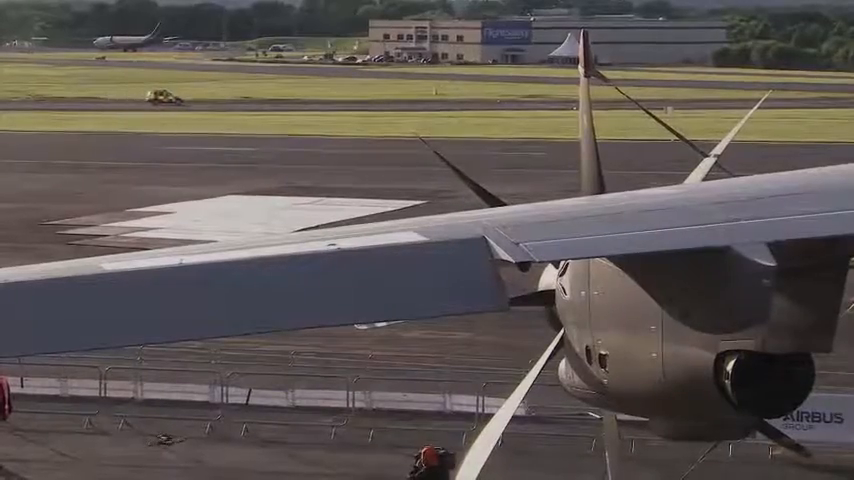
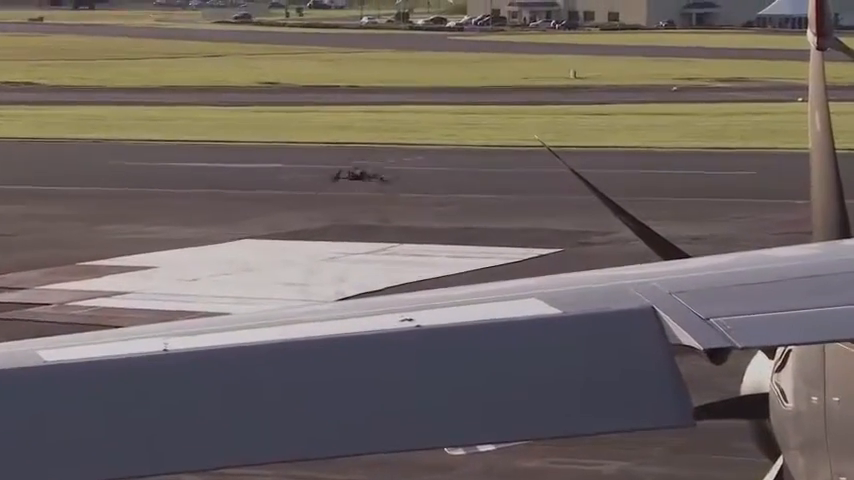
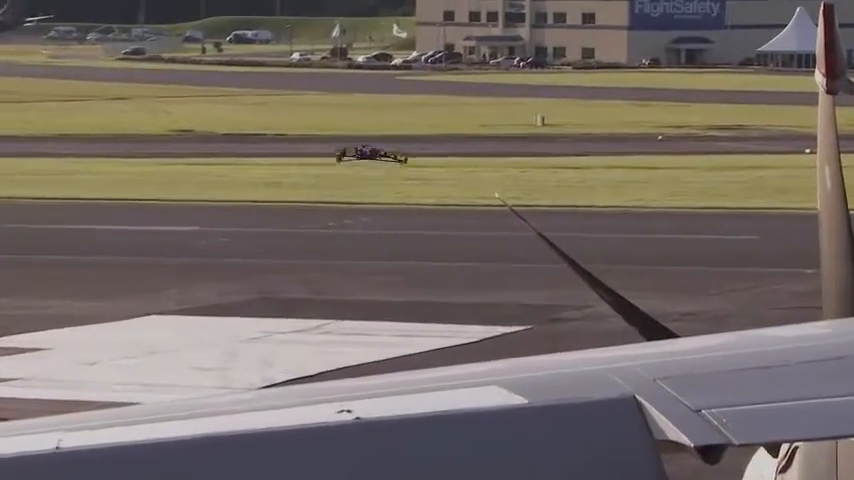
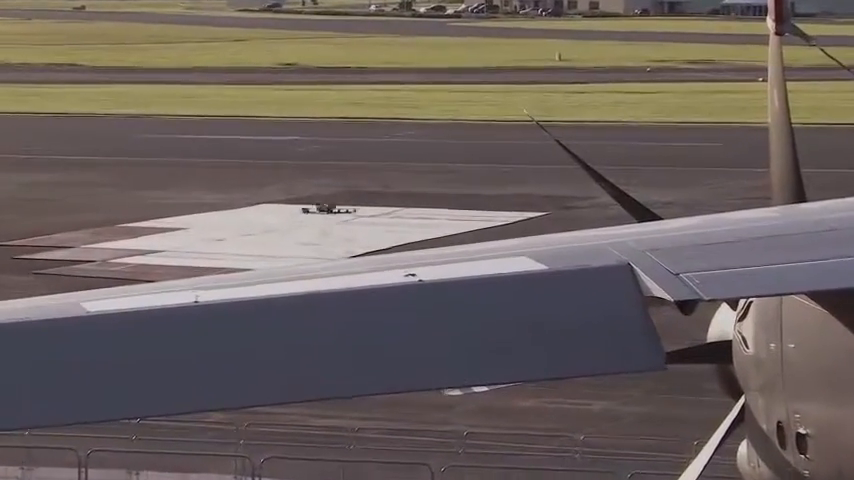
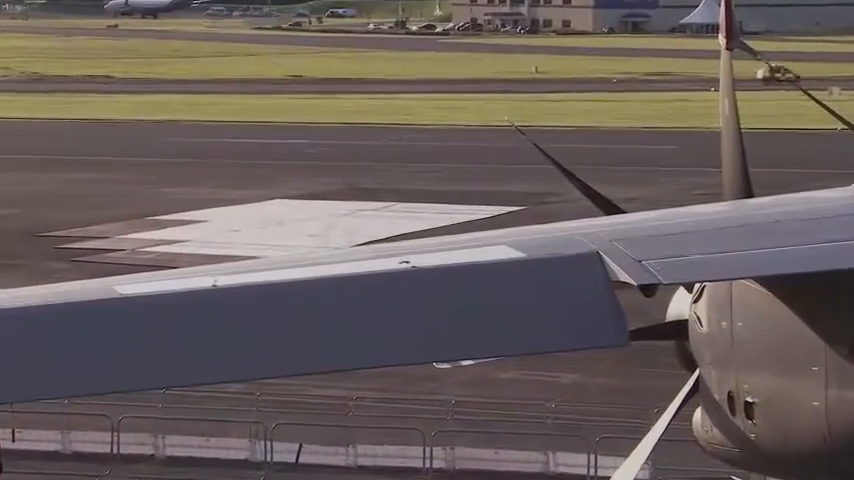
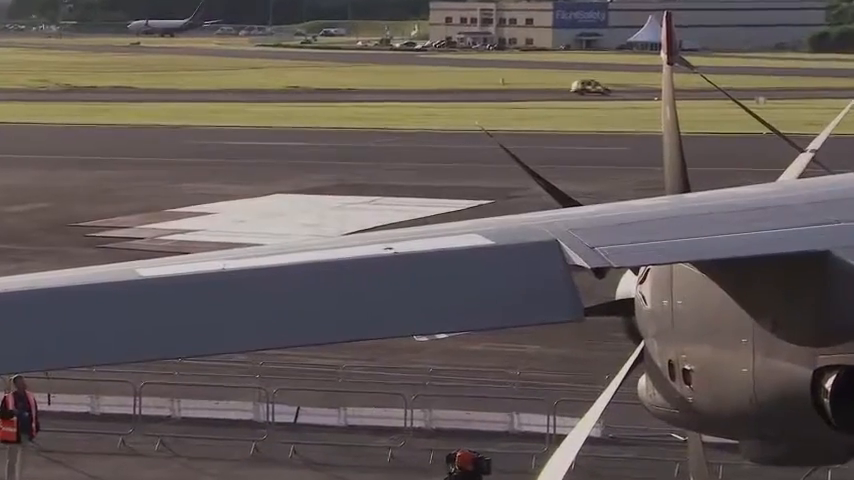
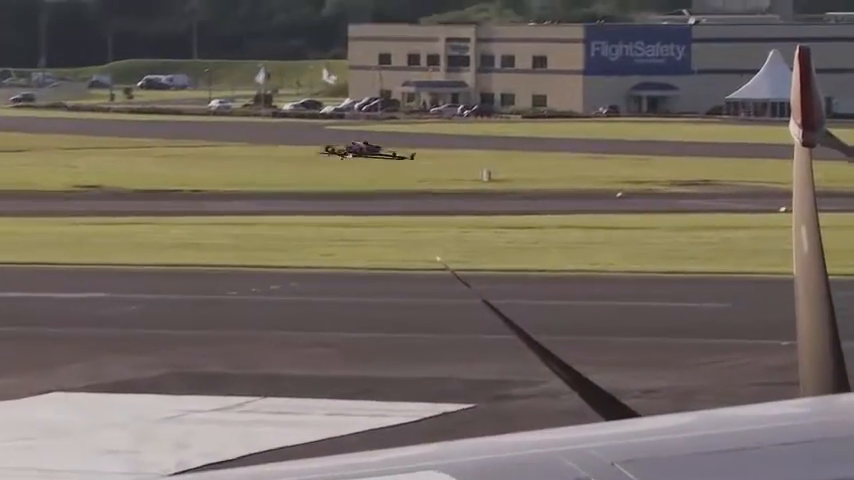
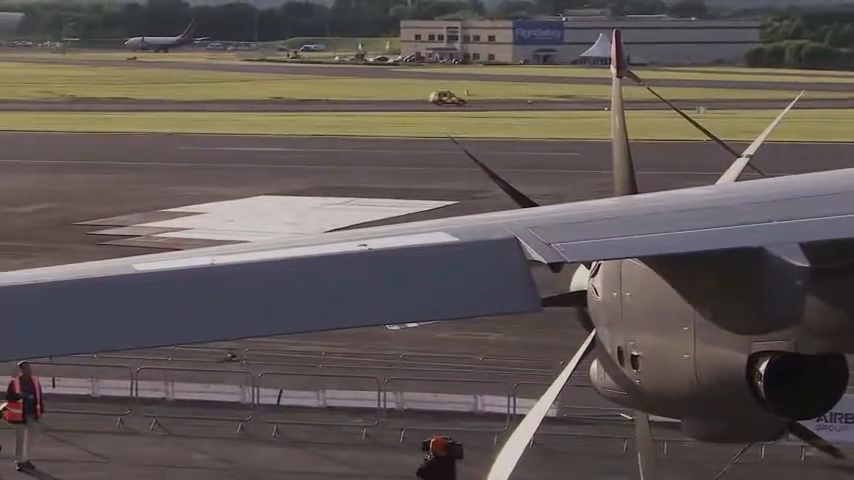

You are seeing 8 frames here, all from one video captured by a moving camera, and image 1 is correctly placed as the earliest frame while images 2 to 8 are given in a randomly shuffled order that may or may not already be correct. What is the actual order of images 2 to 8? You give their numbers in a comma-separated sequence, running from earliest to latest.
8, 6, 5, 4, 2, 3, 7
